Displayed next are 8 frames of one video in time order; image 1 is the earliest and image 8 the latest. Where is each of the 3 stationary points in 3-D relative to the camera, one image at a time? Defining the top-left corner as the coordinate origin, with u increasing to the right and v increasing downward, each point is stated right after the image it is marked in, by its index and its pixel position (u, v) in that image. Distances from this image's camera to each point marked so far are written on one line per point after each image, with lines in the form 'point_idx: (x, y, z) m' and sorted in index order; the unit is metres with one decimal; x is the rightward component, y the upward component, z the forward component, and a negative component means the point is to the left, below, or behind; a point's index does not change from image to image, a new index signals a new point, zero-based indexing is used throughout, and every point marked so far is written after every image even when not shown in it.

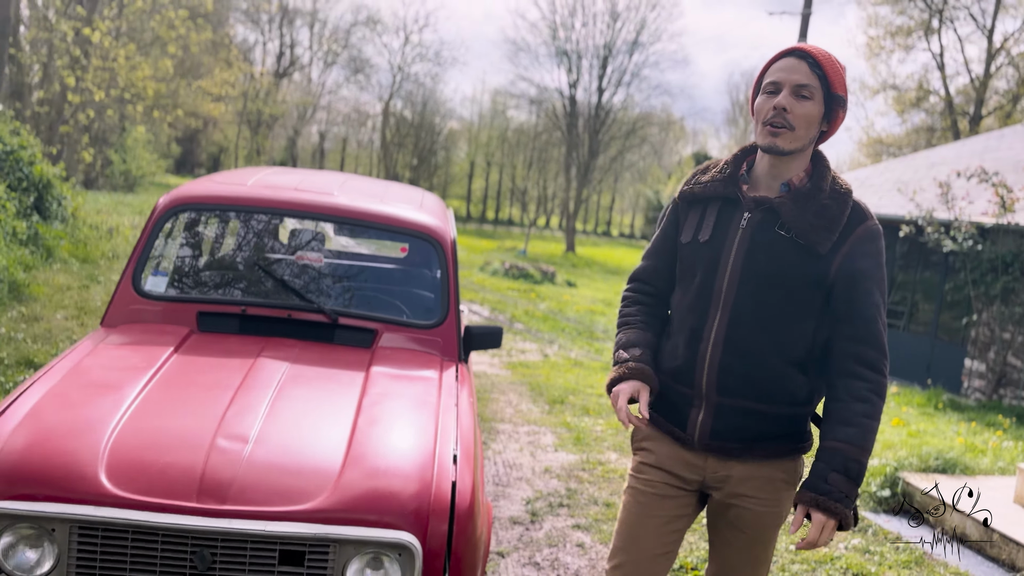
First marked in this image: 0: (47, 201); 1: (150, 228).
0: (-6.7, +1.3, +10.4) m
1: (-1.7, +0.3, +3.4) m
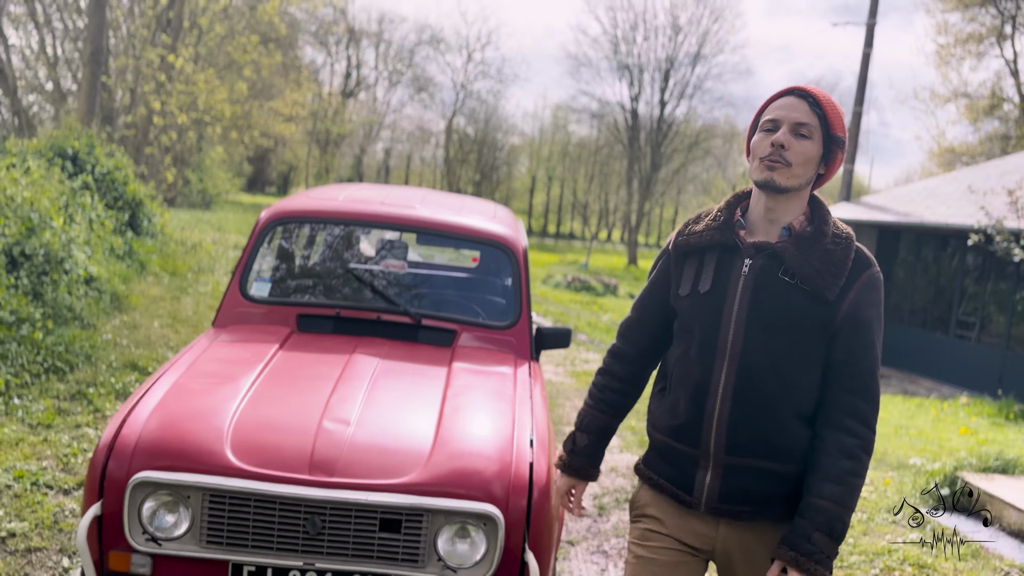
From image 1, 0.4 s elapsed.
0: (-5.8, +1.1, +11.2) m
1: (-1.3, +0.3, +3.8) m
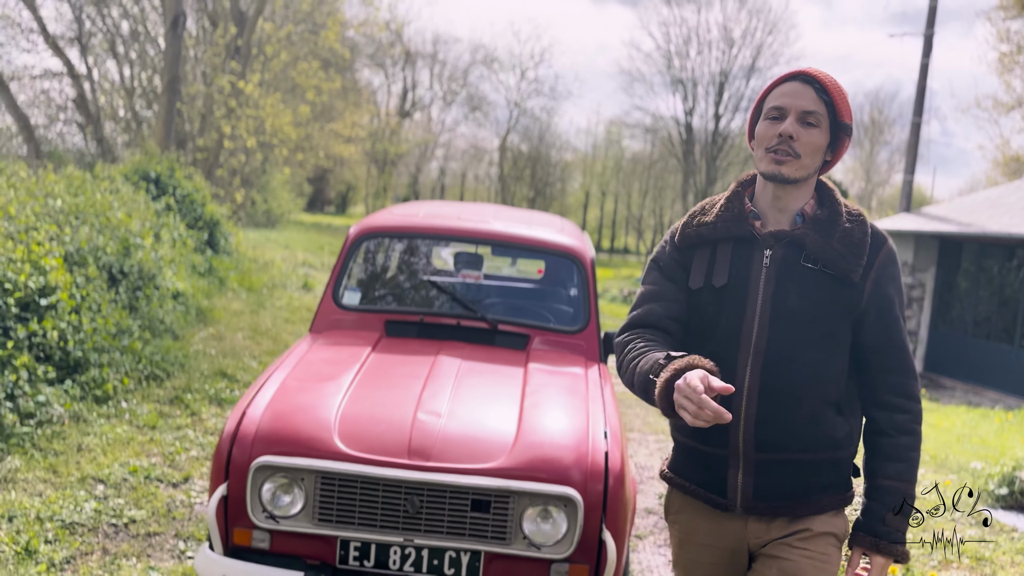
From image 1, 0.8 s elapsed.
0: (-4.8, +0.9, +11.9) m
1: (-1.0, +0.2, +4.1) m
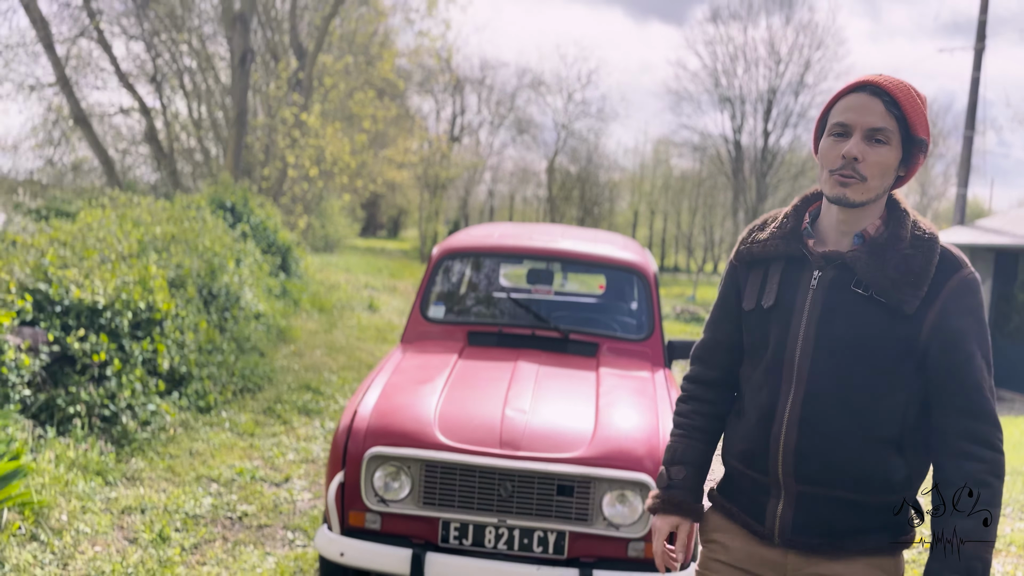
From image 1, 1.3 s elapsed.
0: (-3.9, +0.5, +12.6) m
1: (-0.5, +0.1, +4.6) m
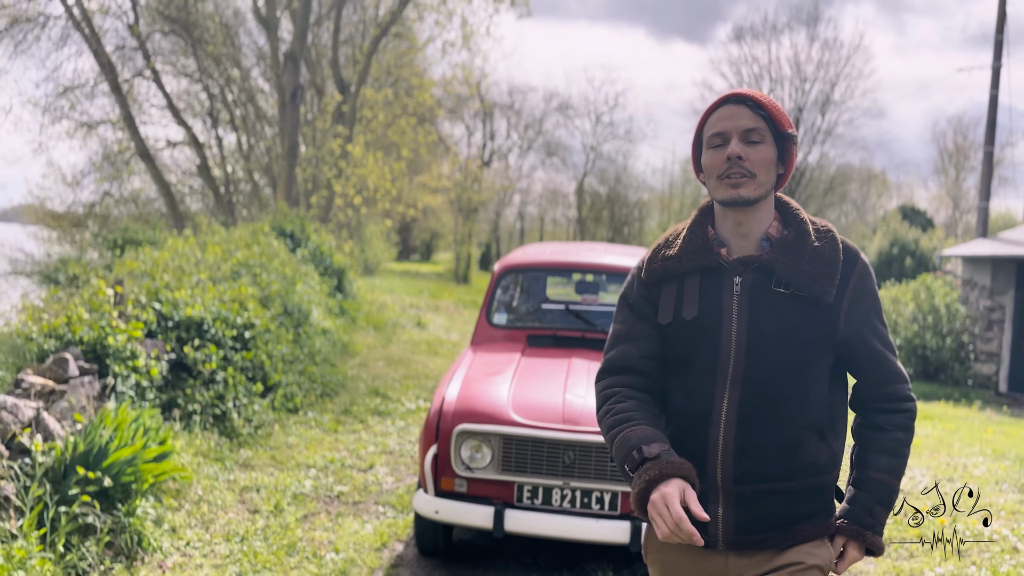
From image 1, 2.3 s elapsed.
0: (-3.1, +0.1, +13.6) m
1: (-0.1, 0.0, +5.4) m
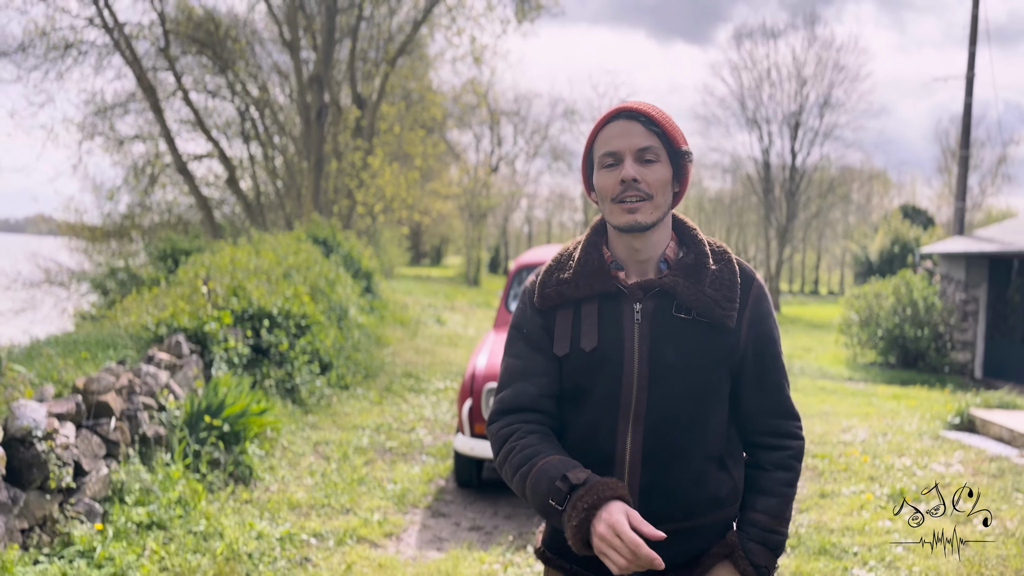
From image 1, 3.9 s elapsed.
0: (-2.9, +0.1, +14.9) m
1: (0.0, +0.1, +6.8) m
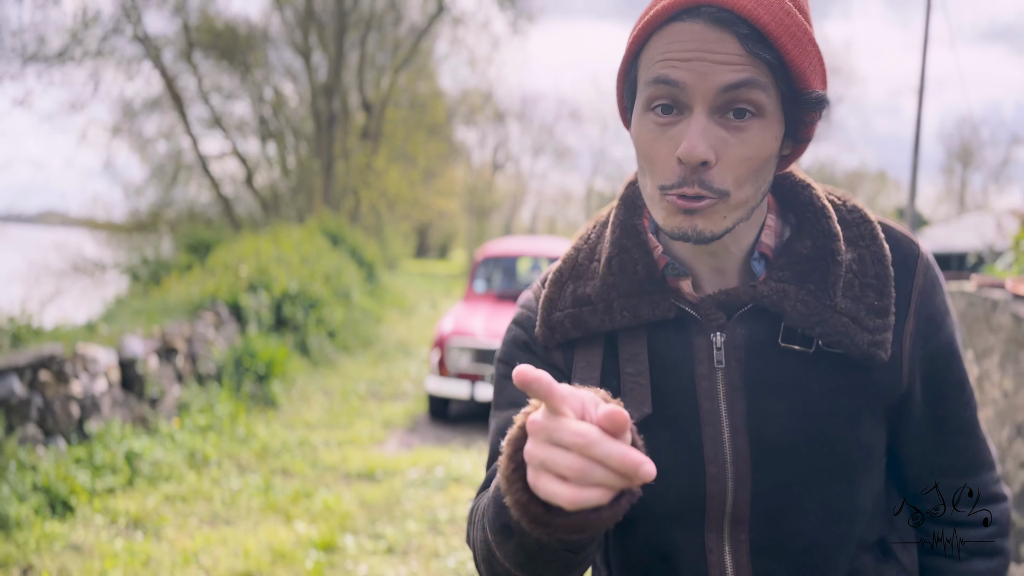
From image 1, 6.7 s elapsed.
0: (-3.3, +0.4, +16.9) m
1: (-0.4, +0.3, +8.7) m
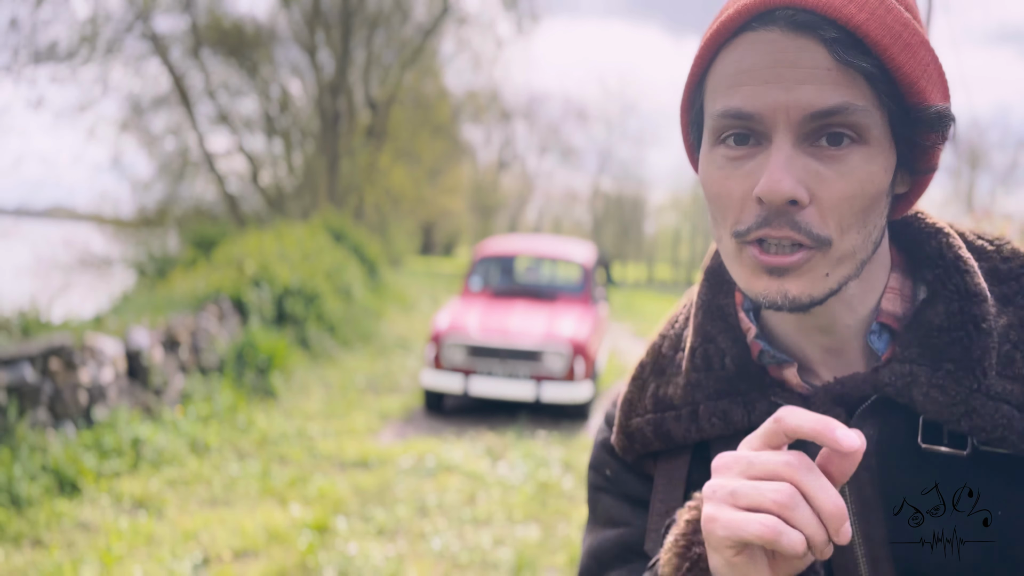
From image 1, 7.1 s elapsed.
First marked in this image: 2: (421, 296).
0: (-3.2, +0.4, +17.1) m
1: (-0.5, +0.3, +8.9) m
2: (-2.4, -0.2, +18.3) m
